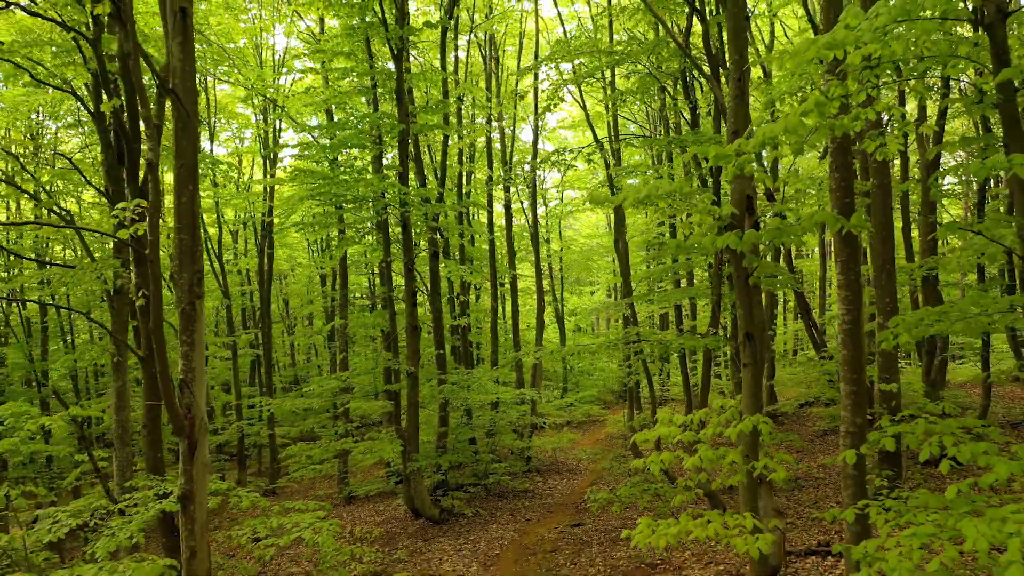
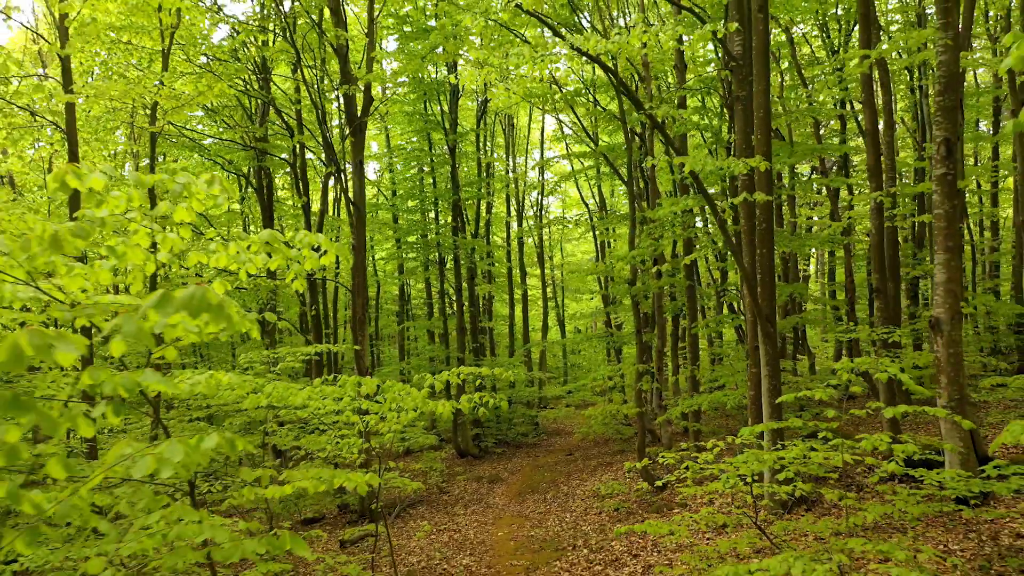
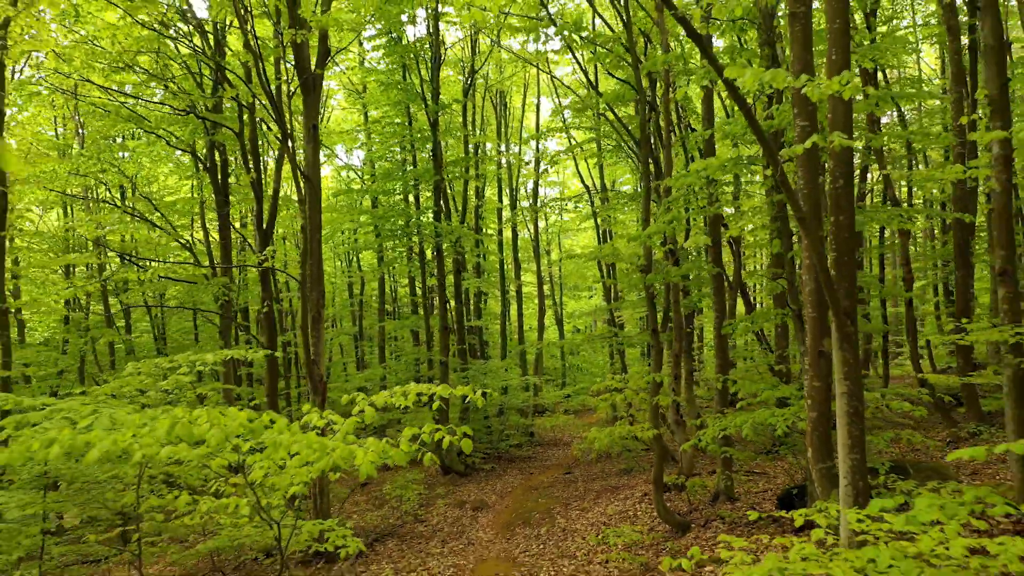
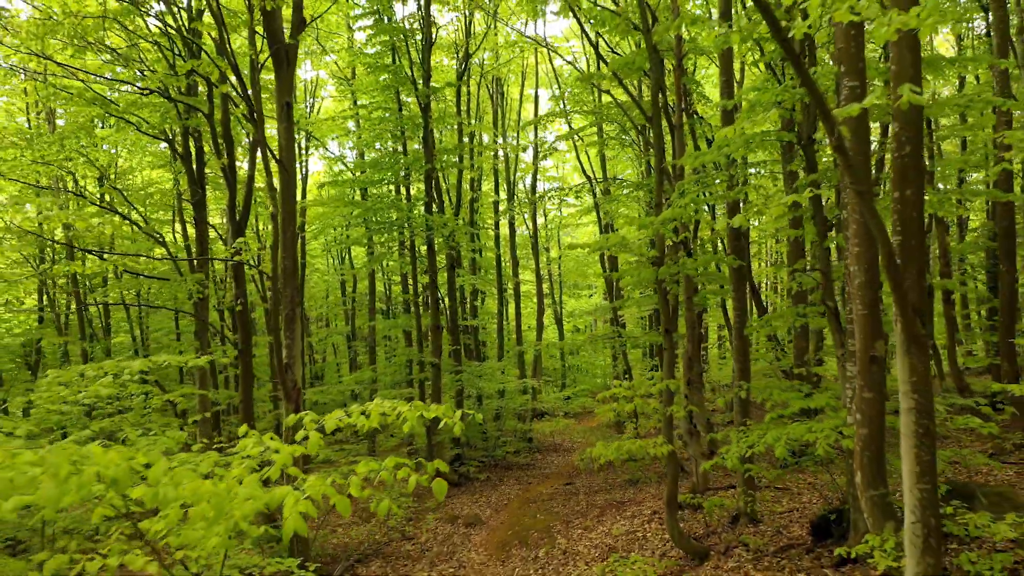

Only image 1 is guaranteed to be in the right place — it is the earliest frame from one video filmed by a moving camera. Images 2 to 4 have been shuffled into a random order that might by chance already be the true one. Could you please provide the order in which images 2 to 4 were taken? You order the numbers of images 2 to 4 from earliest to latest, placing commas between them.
4, 3, 2
